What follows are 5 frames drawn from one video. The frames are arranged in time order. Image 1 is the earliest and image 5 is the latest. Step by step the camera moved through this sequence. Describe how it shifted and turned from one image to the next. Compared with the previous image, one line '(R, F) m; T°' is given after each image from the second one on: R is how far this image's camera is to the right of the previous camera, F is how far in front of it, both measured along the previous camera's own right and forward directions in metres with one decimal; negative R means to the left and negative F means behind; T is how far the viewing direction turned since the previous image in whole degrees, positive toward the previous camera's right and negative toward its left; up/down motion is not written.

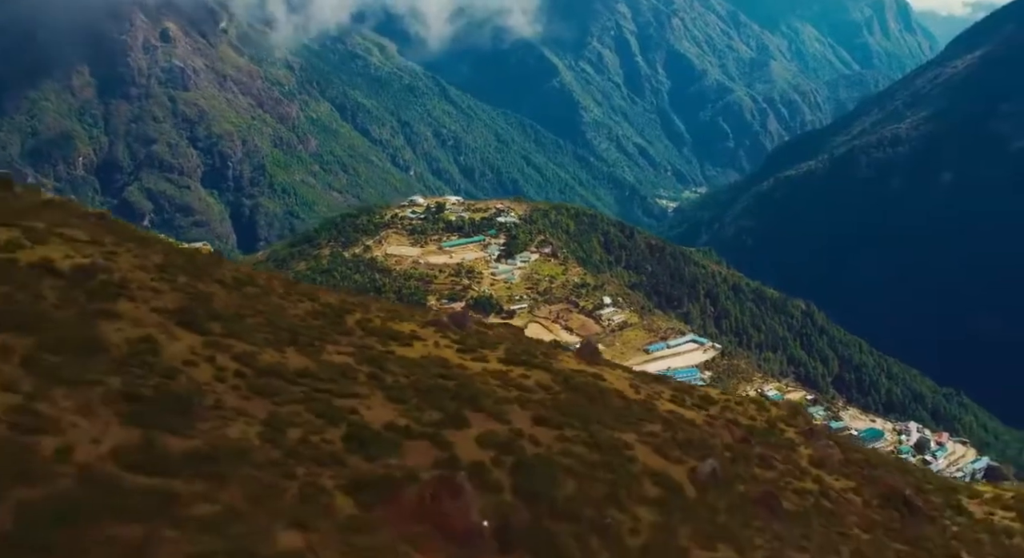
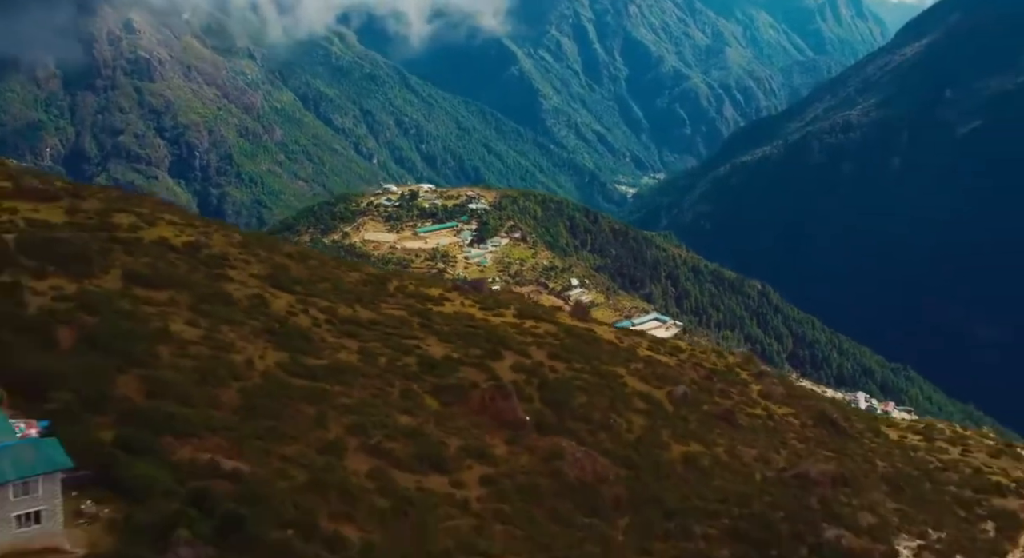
(-2.3, -10.4) m; +2°
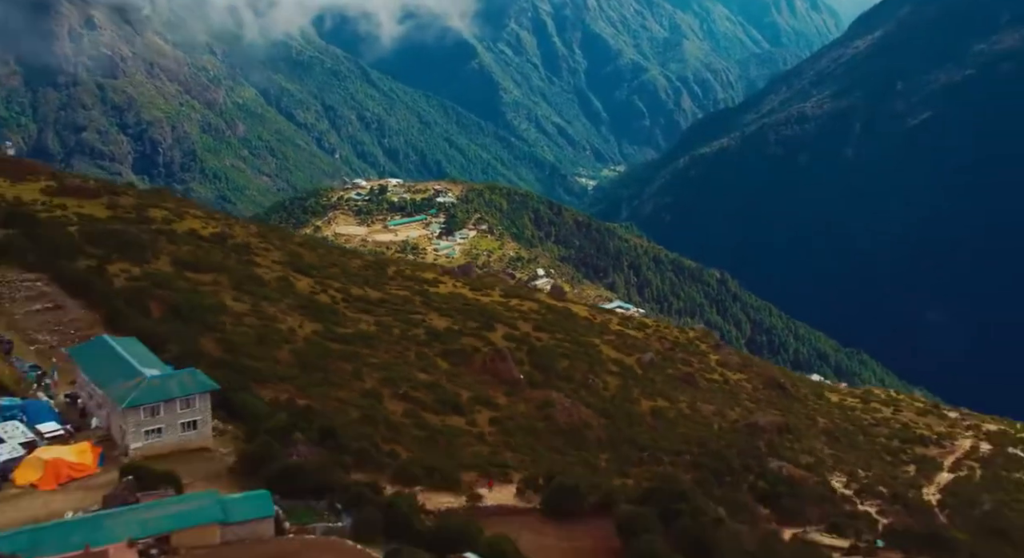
(-1.3, -6.7) m; +2°
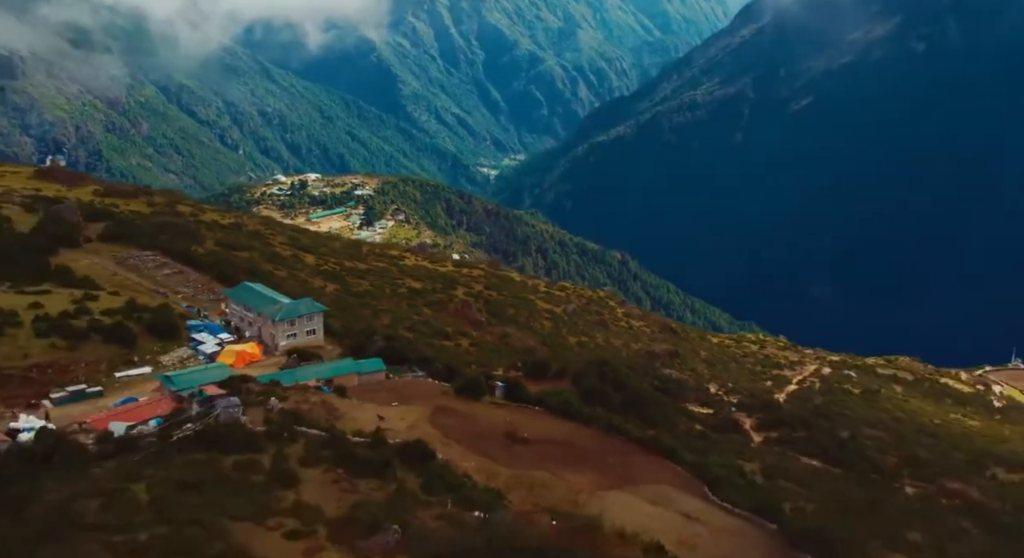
(-3.1, -15.8) m; +5°
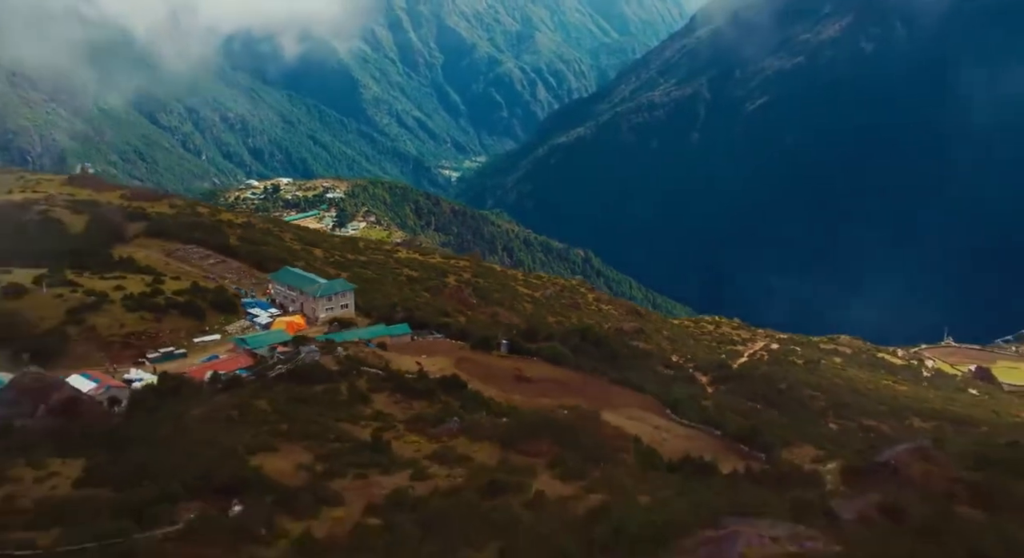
(-1.5, -8.6) m; +2°
